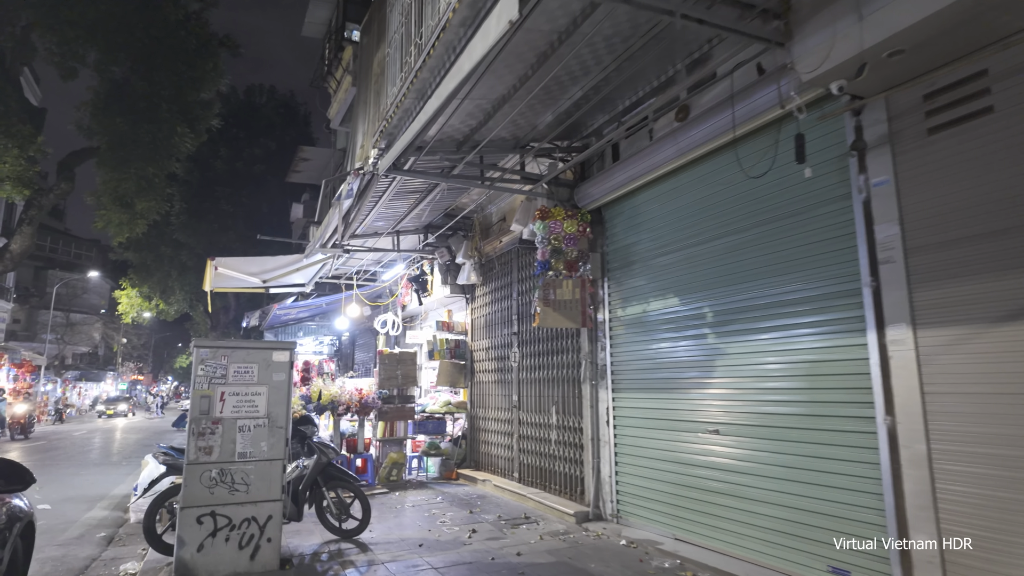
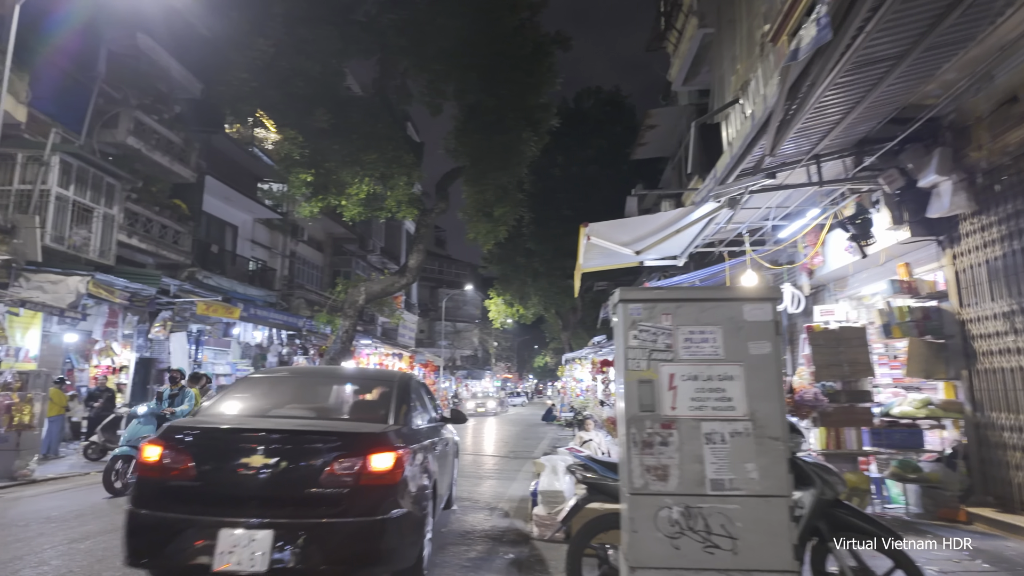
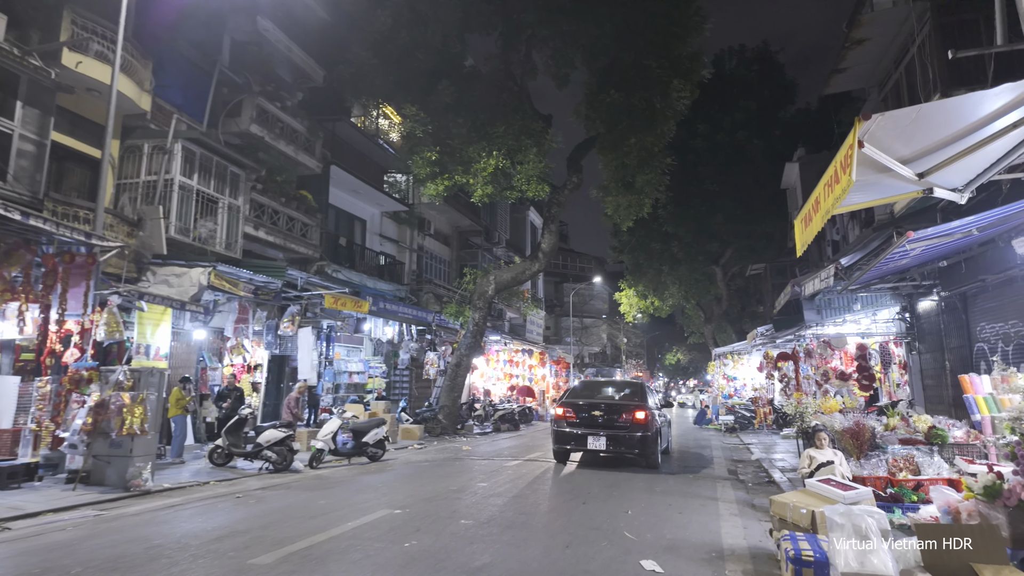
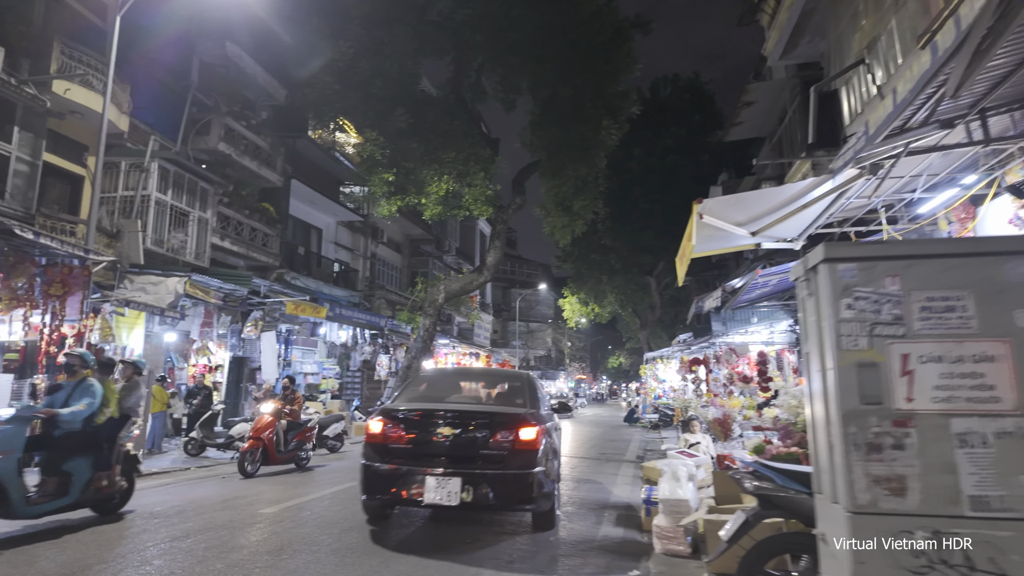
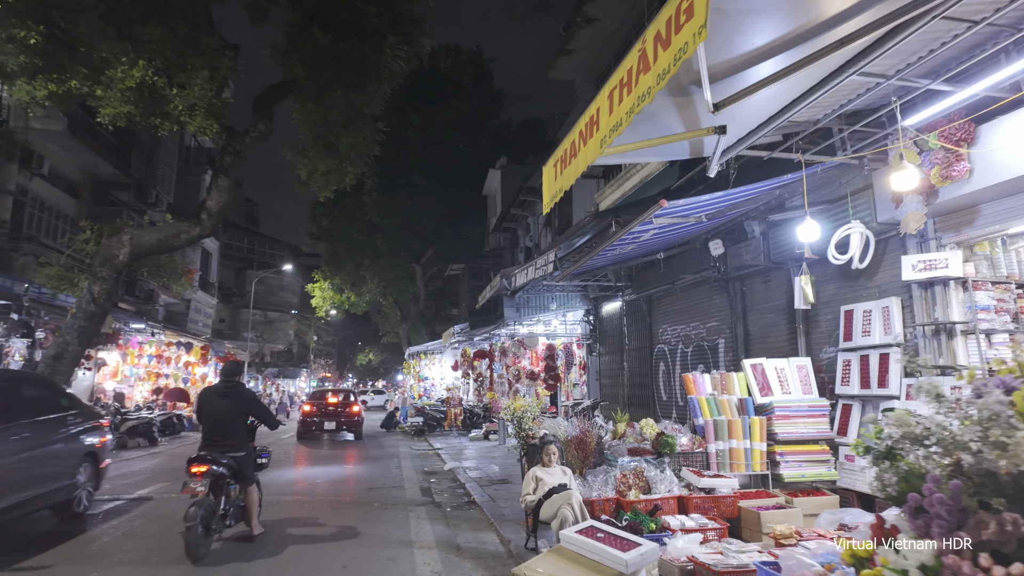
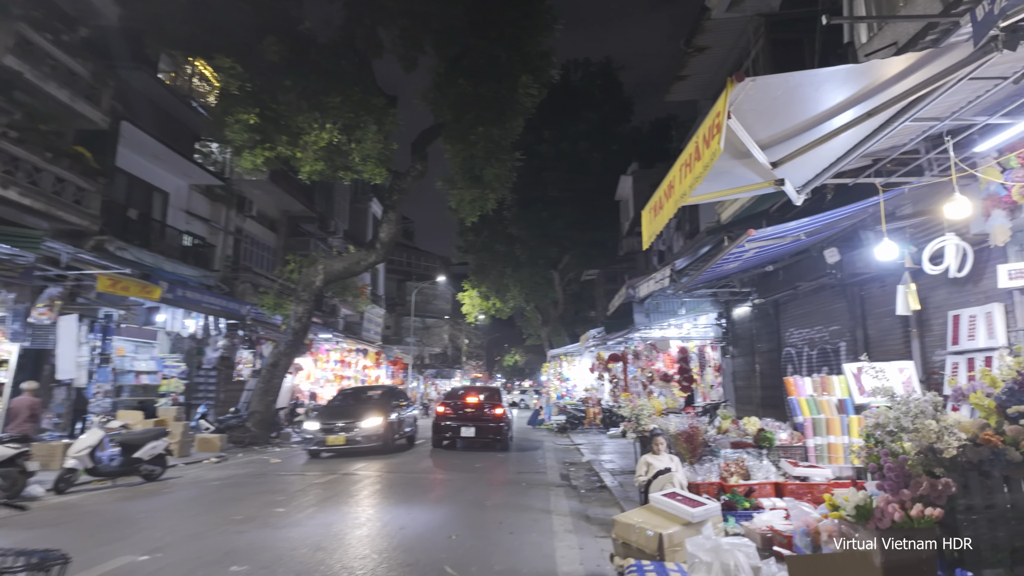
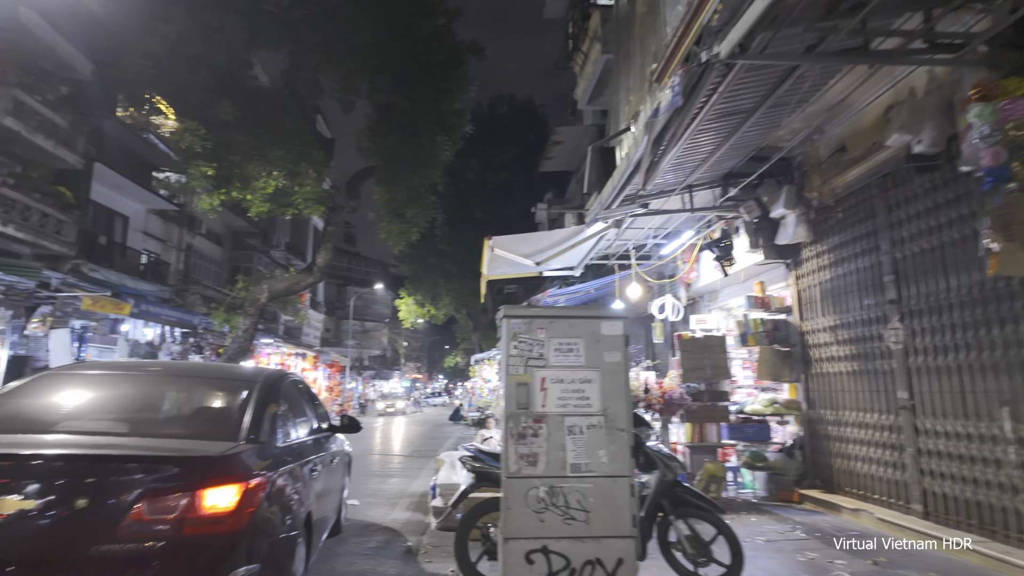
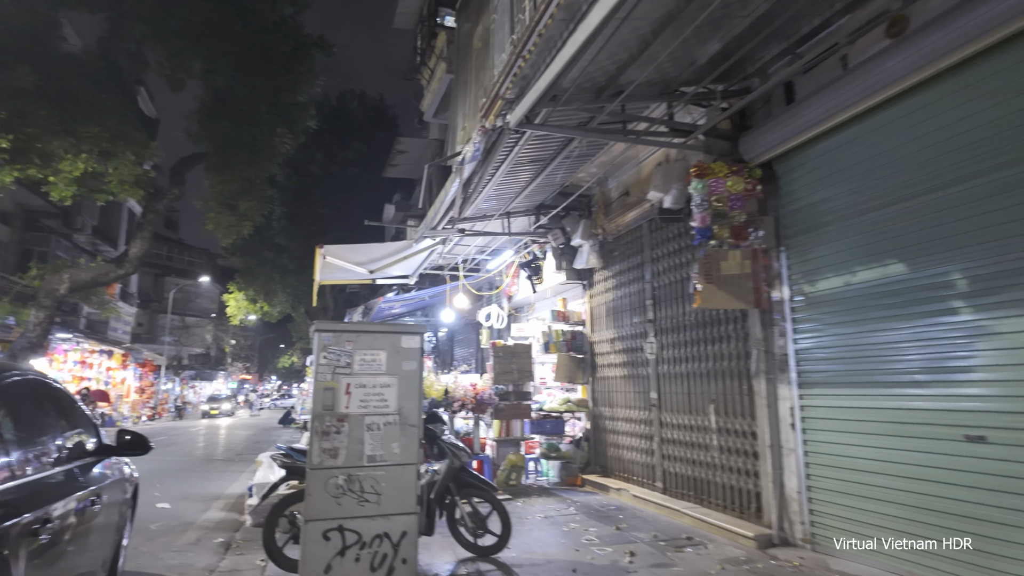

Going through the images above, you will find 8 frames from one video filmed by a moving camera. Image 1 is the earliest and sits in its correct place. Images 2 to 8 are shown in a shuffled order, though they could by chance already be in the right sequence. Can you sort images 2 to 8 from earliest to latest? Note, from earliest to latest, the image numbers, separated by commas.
8, 7, 2, 4, 3, 6, 5
